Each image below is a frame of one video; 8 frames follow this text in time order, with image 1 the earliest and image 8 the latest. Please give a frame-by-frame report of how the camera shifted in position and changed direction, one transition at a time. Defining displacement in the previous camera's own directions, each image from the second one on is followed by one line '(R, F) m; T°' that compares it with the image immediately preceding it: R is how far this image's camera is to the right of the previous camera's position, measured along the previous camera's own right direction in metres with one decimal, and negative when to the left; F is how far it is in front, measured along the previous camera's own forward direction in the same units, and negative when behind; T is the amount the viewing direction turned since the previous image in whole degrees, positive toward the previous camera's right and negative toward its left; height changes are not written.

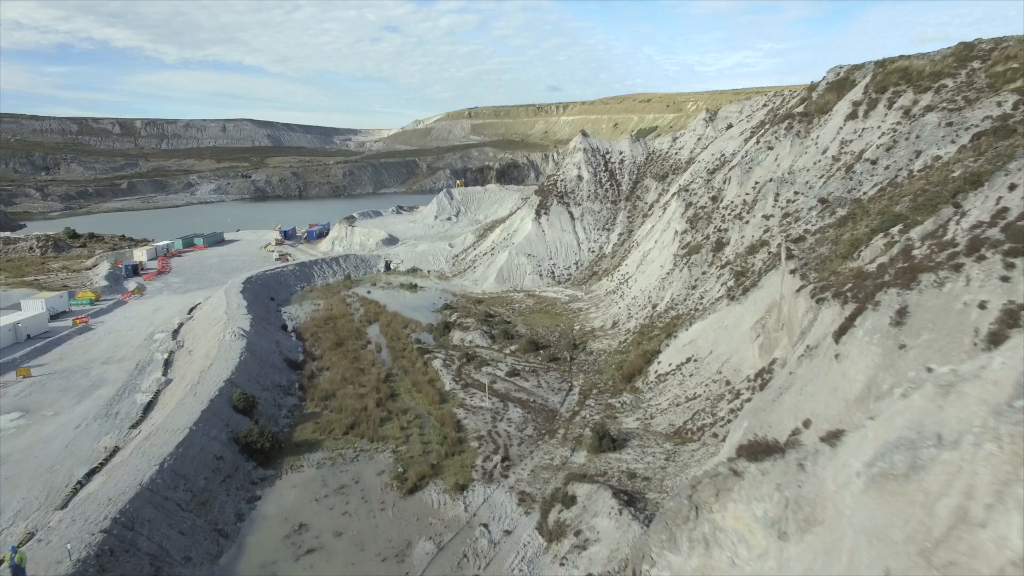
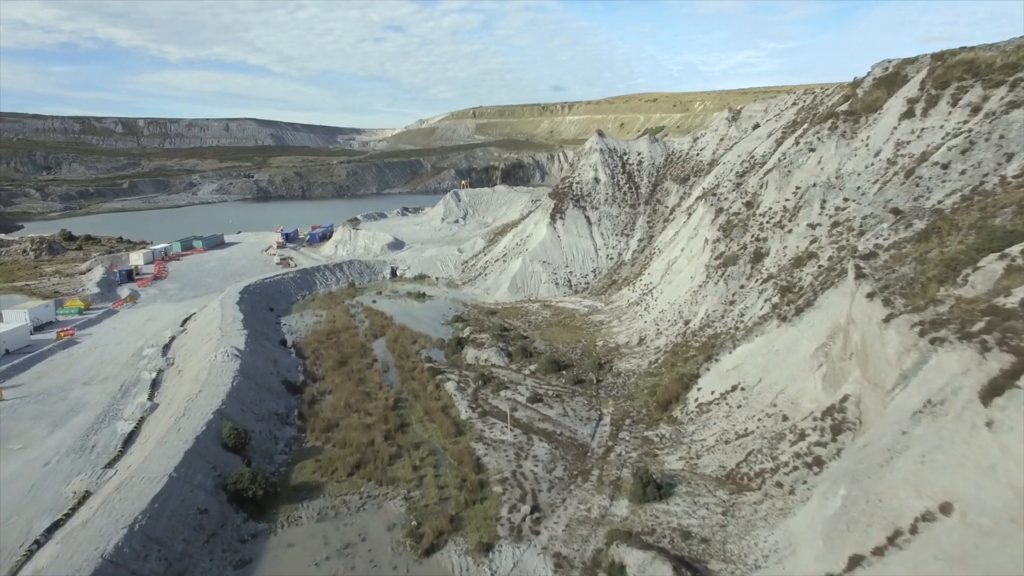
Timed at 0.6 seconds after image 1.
(-0.4, +1.5) m; 0°
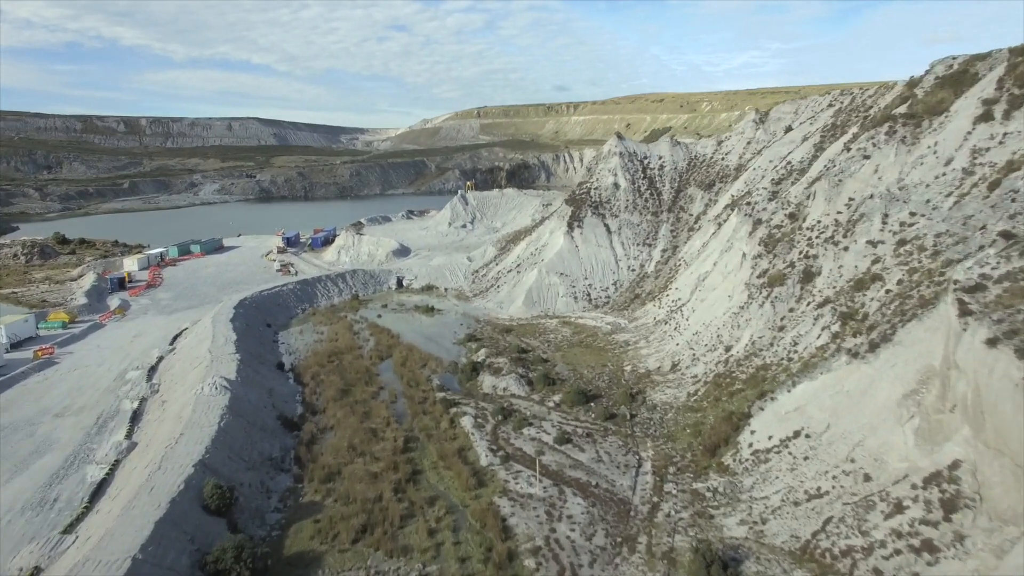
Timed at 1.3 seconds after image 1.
(-0.5, +1.7) m; 0°
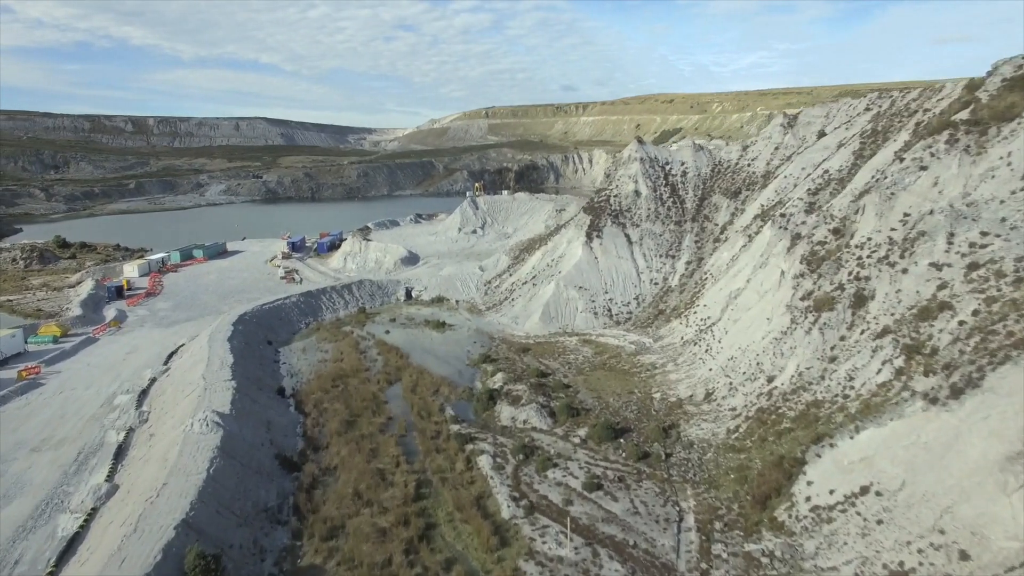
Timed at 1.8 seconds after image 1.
(-0.3, +1.4) m; -1°
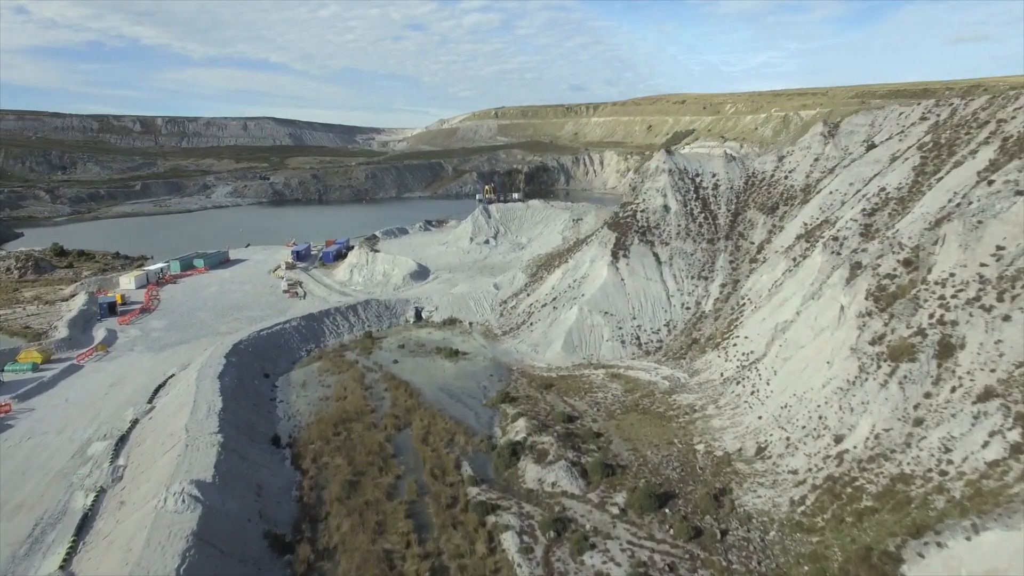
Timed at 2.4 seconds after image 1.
(-0.4, +1.9) m; -1°
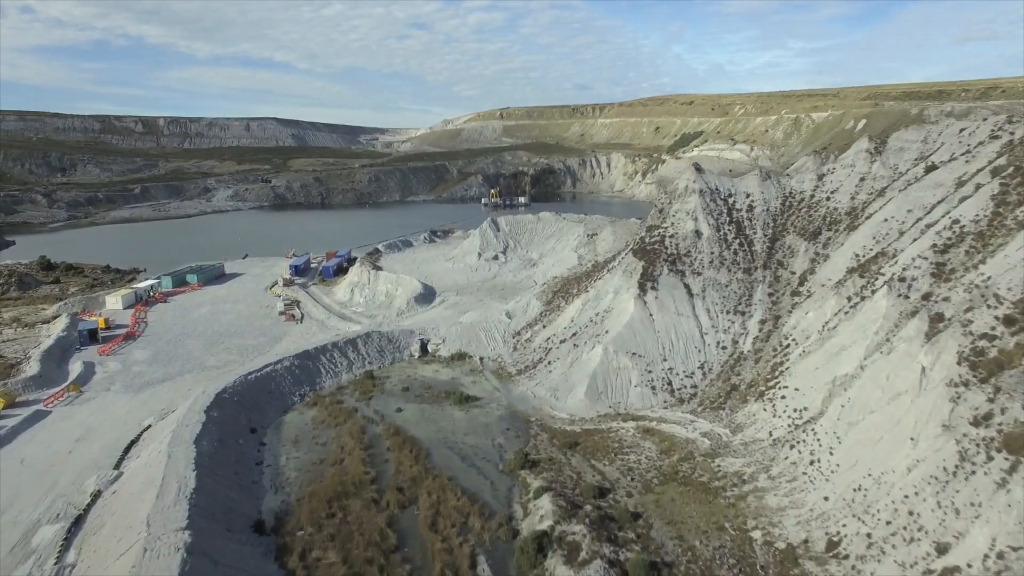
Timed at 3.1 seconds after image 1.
(-0.4, +2.2) m; 0°
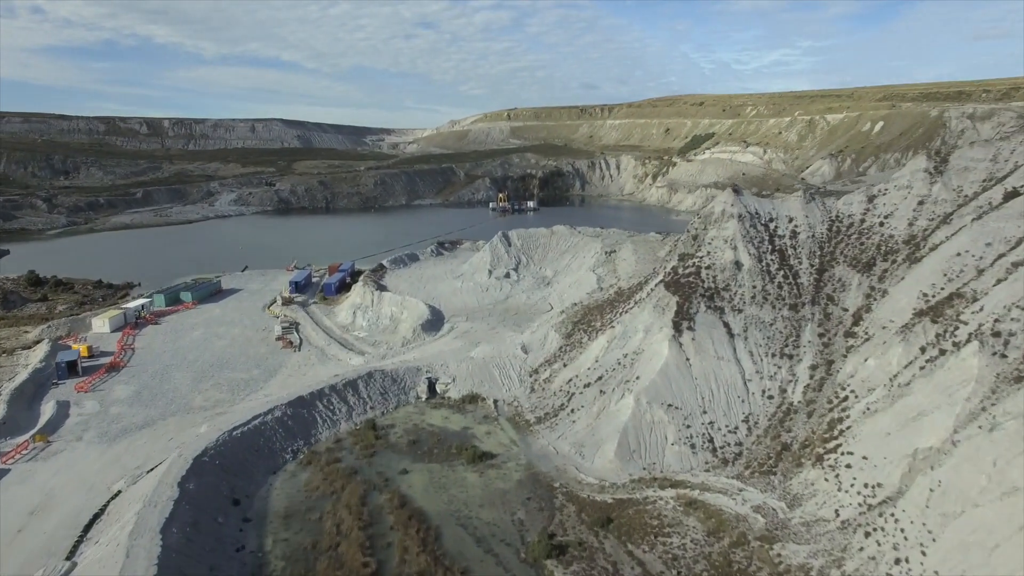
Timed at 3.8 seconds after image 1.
(-0.4, +2.2) m; -1°
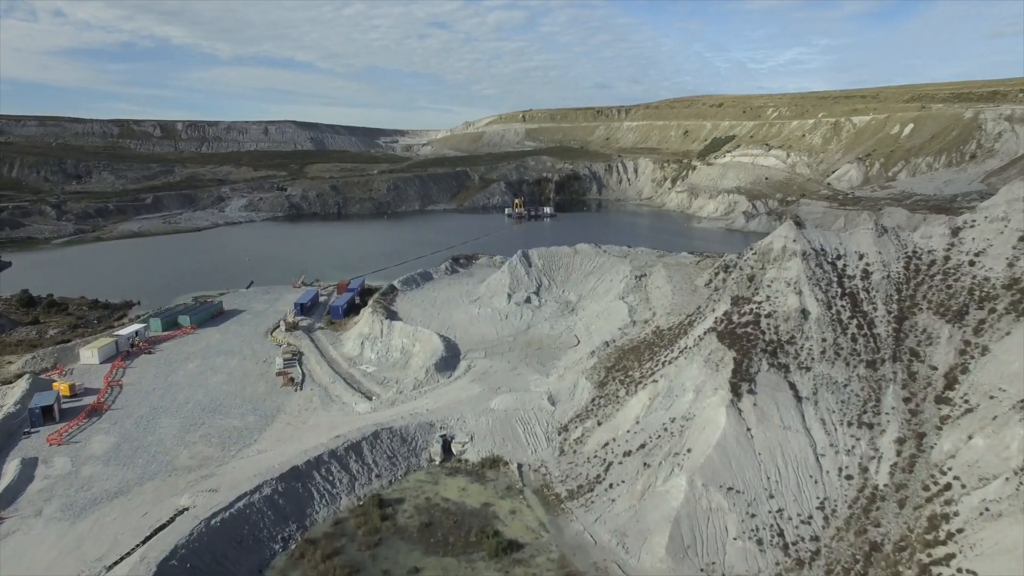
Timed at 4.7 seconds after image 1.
(-0.4, +2.7) m; -1°
